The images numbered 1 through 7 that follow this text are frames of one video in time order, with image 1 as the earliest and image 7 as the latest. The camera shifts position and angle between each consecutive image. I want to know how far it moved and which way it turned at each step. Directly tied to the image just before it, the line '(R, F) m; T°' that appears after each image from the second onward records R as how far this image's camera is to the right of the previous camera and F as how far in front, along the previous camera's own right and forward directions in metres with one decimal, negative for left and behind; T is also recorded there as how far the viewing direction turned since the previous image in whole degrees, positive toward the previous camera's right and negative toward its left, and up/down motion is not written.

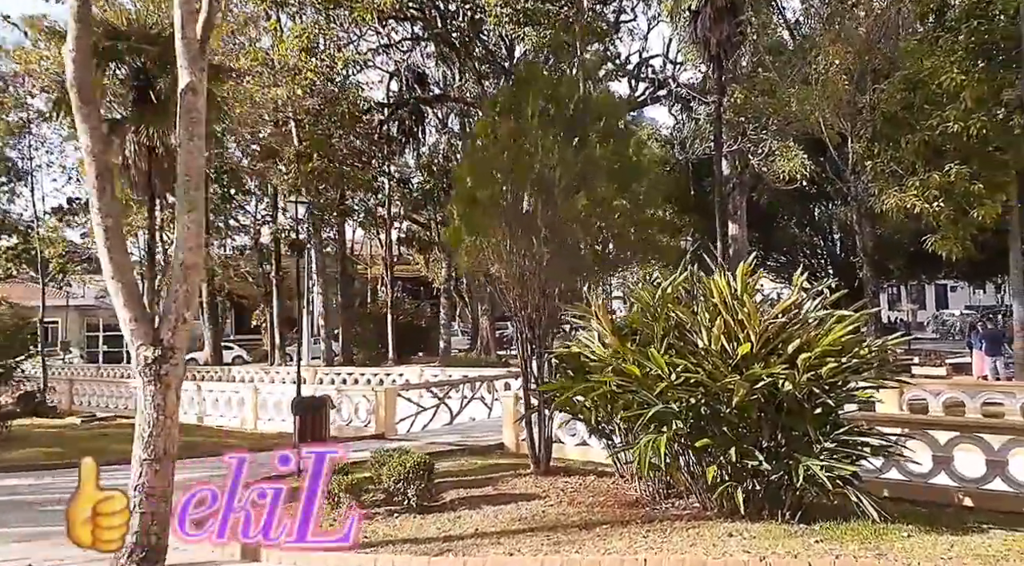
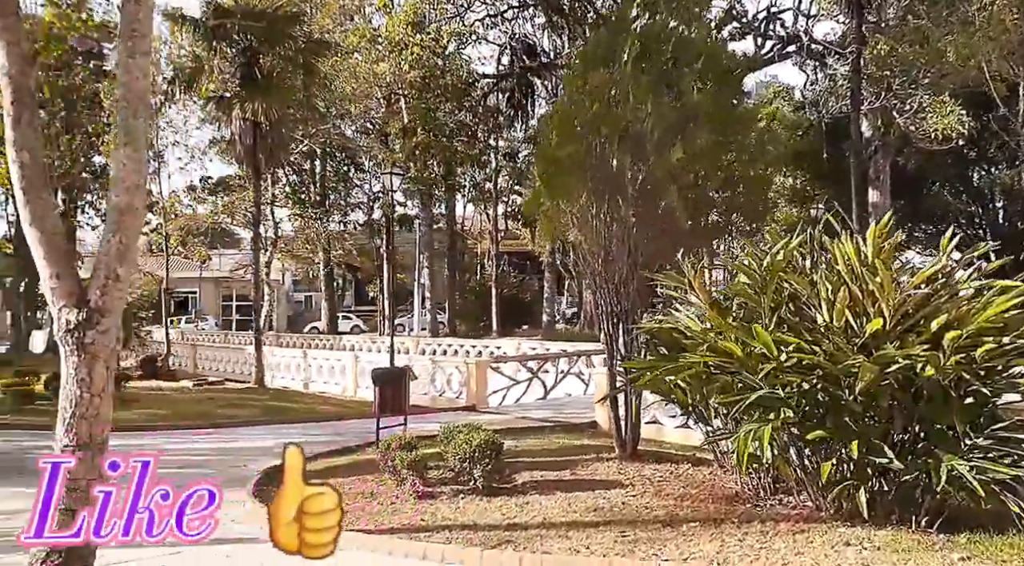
(+0.2, +1.1) m; -6°
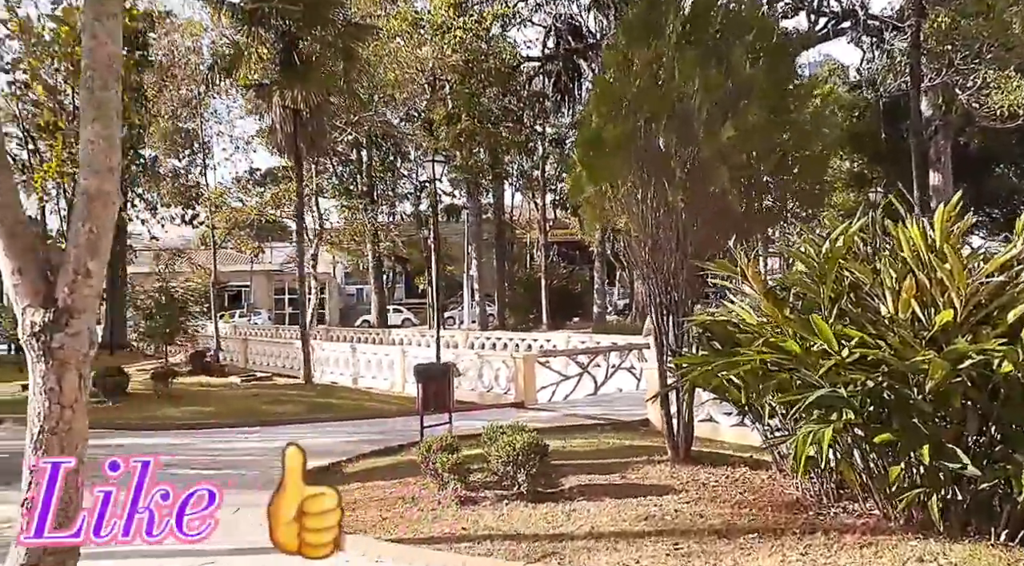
(+0.1, +0.4) m; -3°
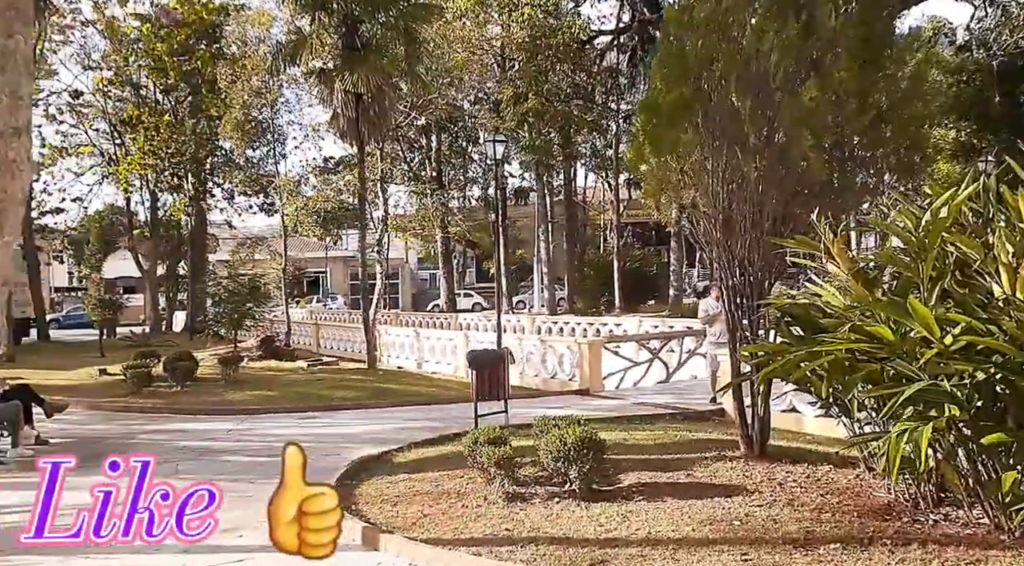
(+0.2, +0.7) m; -4°
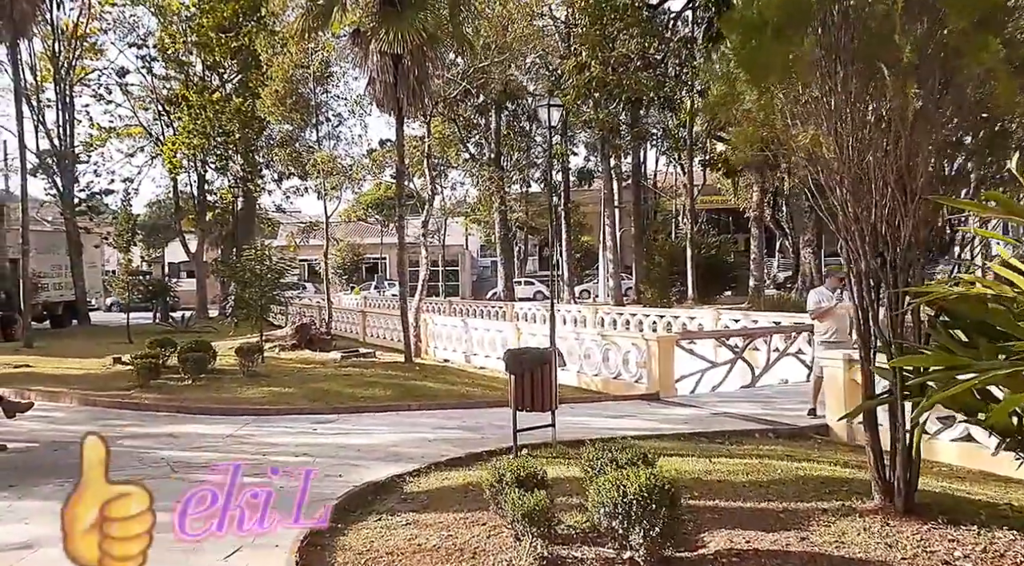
(+0.1, +2.1) m; -4°
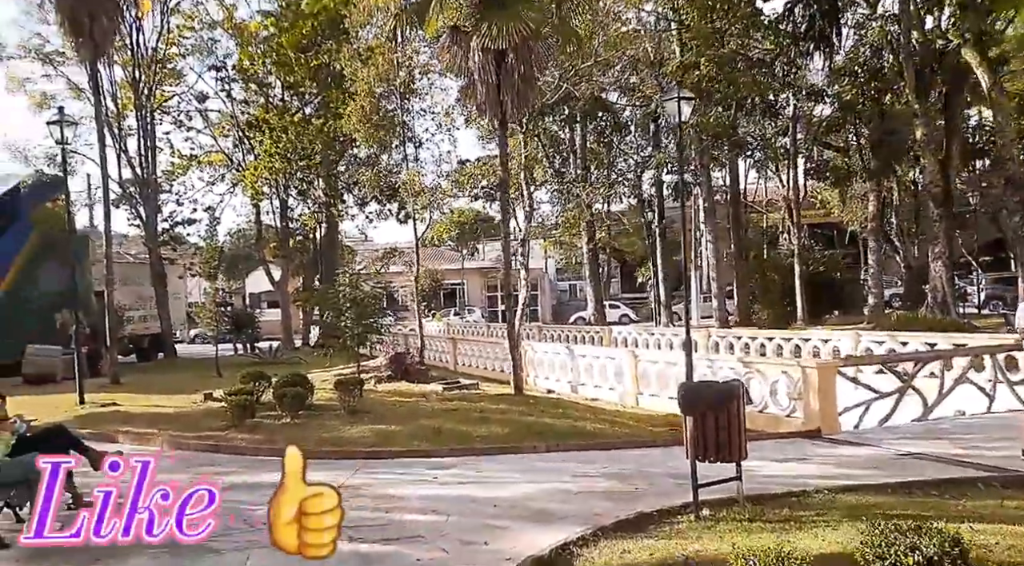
(-0.7, +1.5) m; -4°
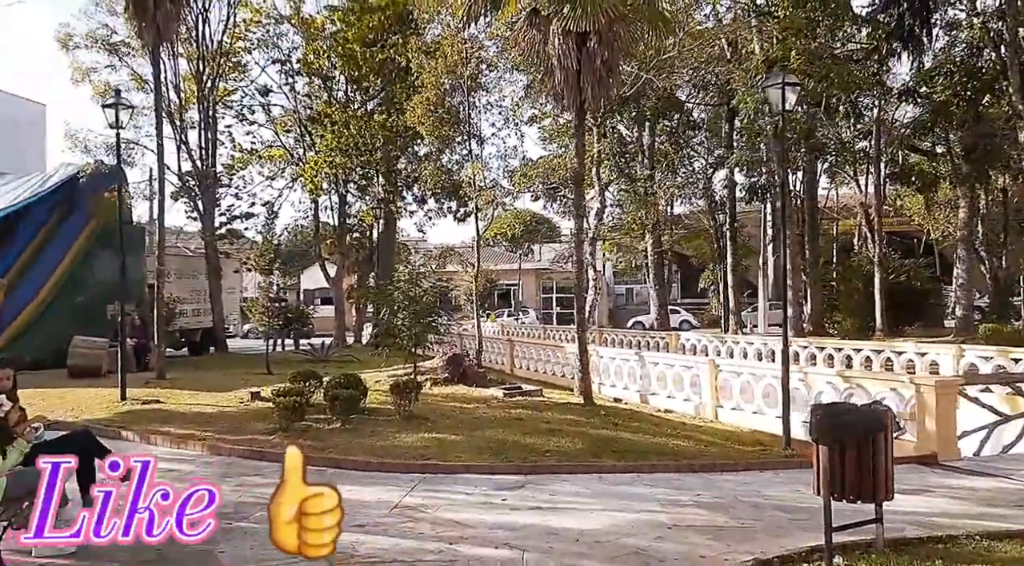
(-0.2, +1.1) m; -3°
